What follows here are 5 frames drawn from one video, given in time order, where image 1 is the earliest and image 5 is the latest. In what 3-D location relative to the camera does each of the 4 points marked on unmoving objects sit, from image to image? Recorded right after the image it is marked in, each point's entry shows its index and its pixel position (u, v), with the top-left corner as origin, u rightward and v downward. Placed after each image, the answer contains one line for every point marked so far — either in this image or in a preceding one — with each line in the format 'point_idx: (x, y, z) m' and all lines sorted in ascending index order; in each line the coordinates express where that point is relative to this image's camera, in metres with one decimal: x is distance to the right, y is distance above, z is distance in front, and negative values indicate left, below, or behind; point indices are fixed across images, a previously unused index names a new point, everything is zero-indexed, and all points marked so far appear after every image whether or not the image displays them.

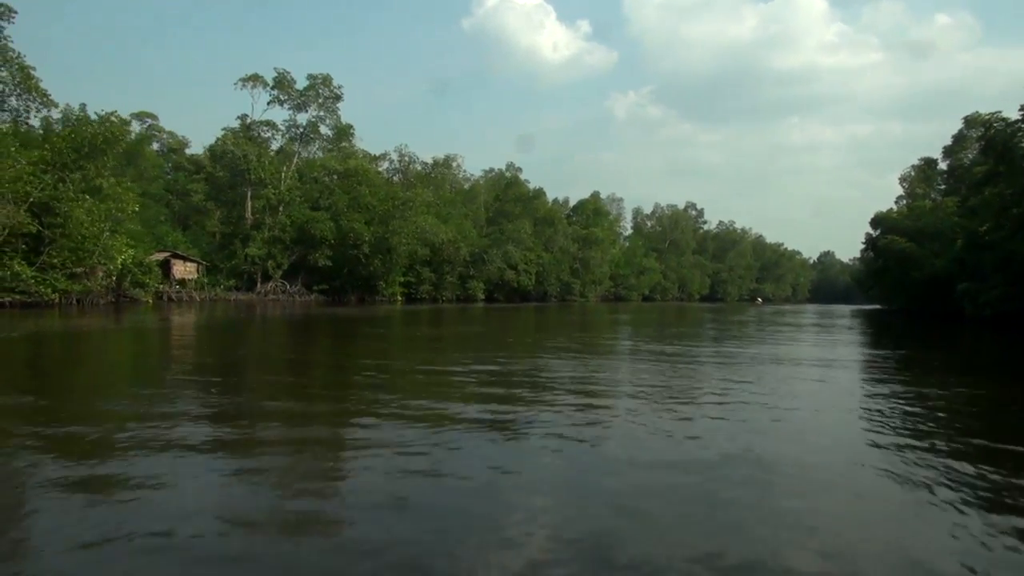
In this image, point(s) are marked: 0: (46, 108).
0: (-11.7, +4.5, +19.0) m
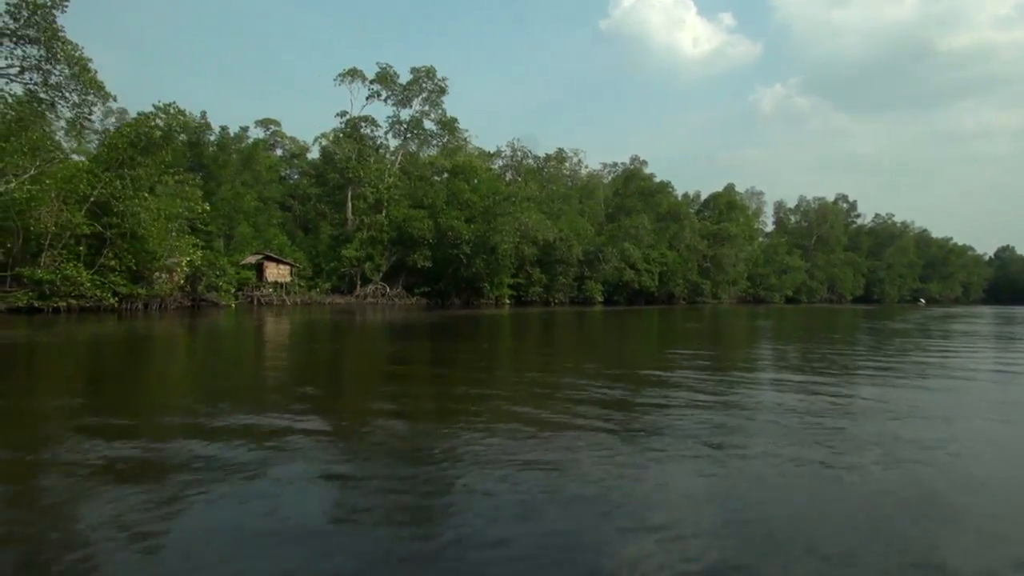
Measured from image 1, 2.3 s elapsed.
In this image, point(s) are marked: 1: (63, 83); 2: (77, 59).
0: (-9.6, +4.4, +18.1) m
1: (-10.5, +4.8, +18.0) m
2: (-10.3, +5.4, +18.1) m
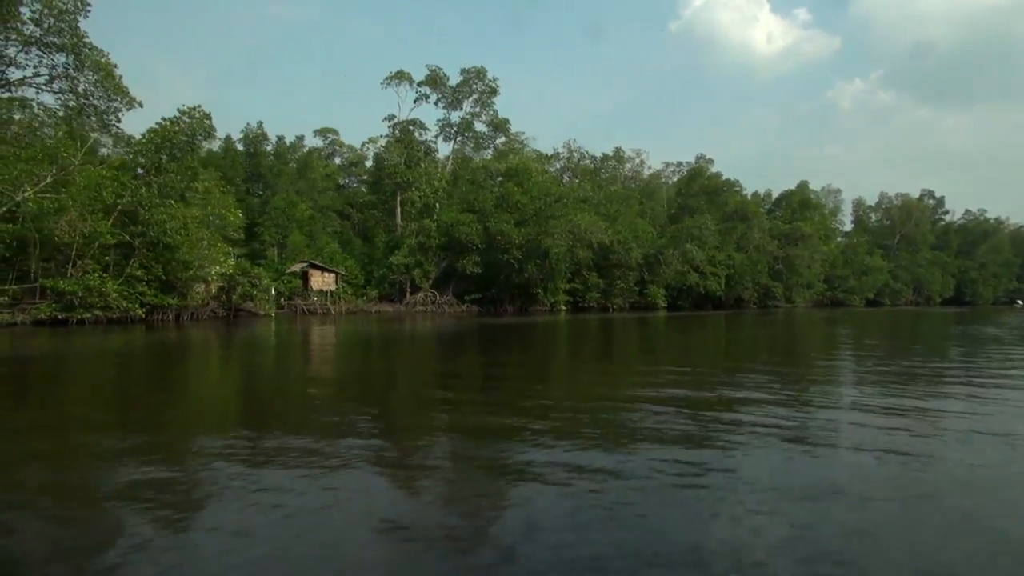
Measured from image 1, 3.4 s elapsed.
0: (-8.8, +4.1, +17.6) m
1: (-9.7, +4.6, +17.7) m
2: (-9.5, +5.1, +17.7) m
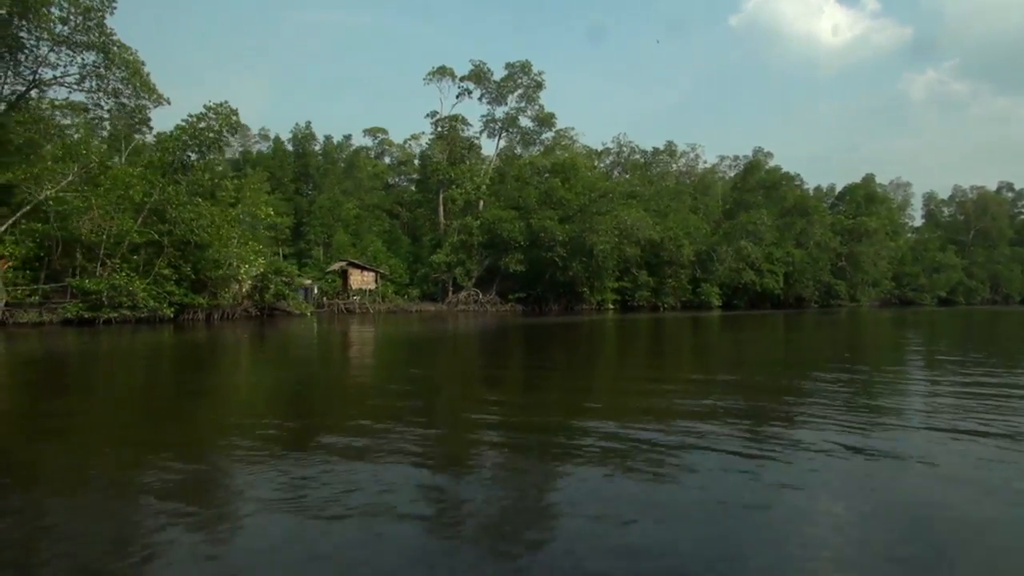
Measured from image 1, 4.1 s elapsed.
0: (-8.1, +4.1, +17.4) m
1: (-9.0, +4.6, +17.6) m
2: (-8.7, +5.1, +17.6) m
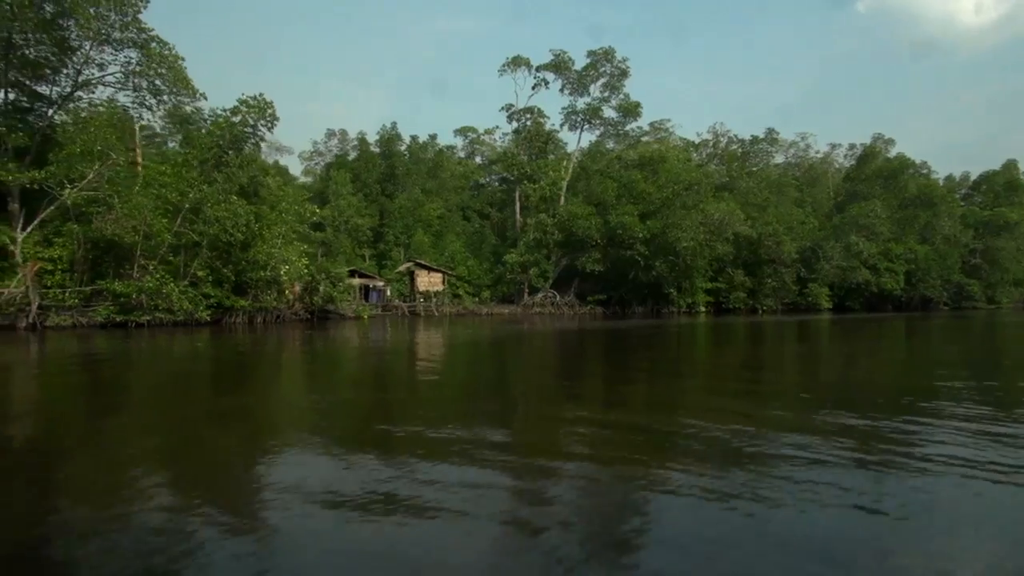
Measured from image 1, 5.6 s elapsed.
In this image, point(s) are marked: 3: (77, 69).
0: (-7.0, +4.1, +16.8) m
1: (-7.8, +4.5, +17.1) m
2: (-7.6, +5.1, +17.1) m
3: (-10.0, +5.0, +17.6) m
